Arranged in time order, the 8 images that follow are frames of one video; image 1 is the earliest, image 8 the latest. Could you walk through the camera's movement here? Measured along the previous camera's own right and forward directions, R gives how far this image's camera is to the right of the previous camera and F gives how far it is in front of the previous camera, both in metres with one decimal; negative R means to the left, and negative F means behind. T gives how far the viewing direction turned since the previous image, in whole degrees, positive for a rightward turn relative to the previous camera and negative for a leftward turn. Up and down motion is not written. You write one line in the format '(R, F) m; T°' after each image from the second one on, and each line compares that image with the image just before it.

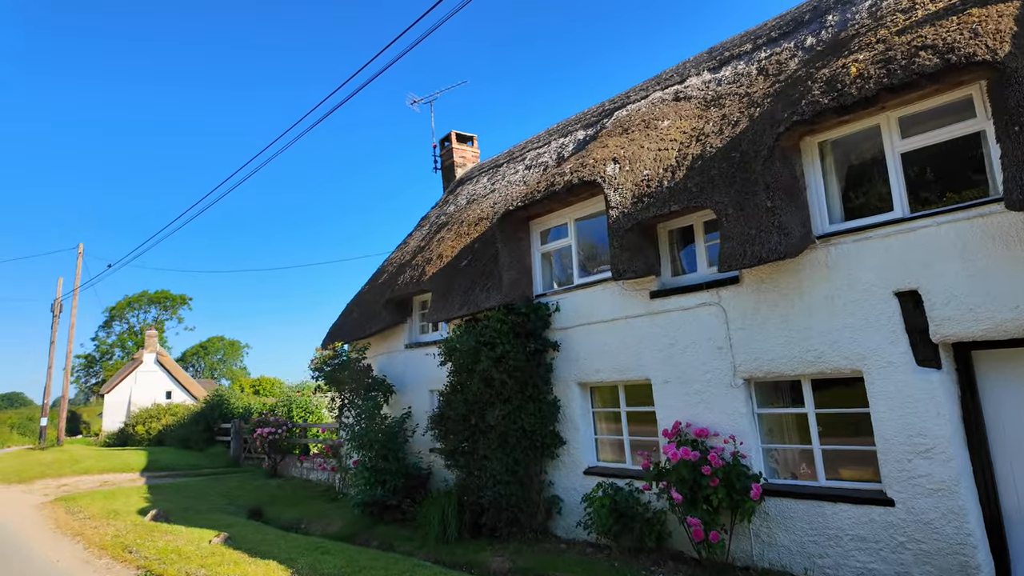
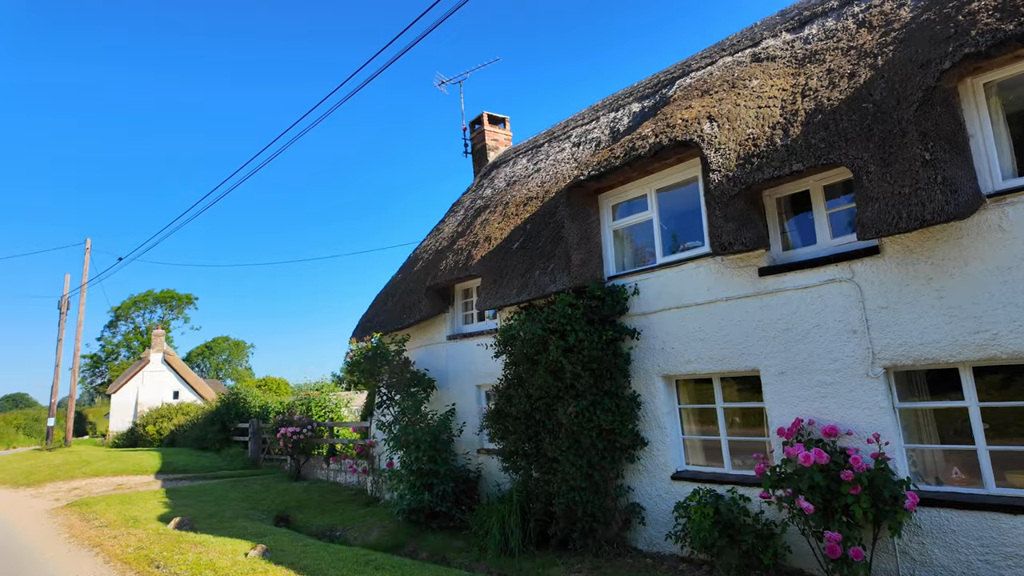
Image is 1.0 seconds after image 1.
(-0.8, +0.8) m; 0°
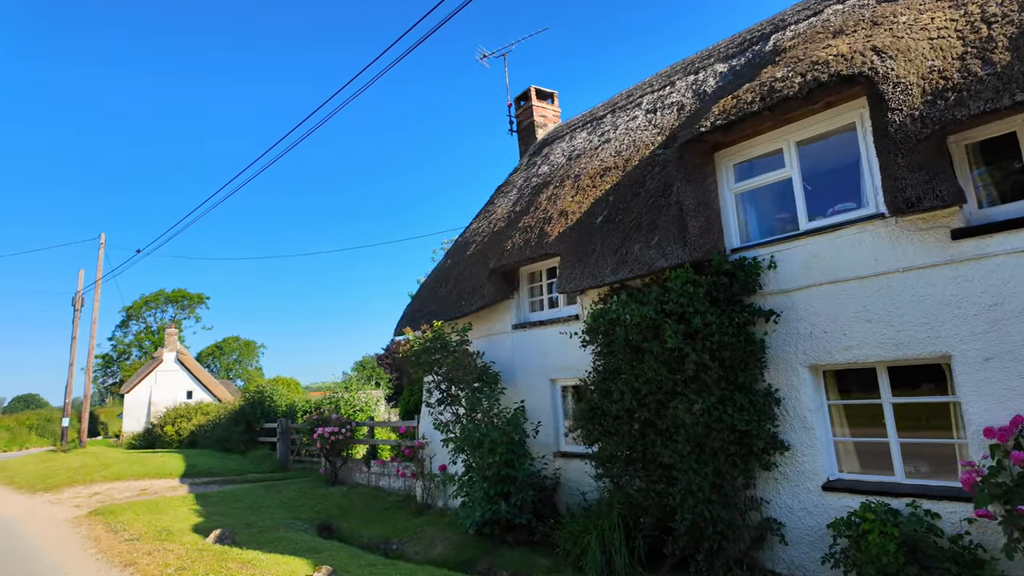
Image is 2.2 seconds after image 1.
(-0.9, +1.0) m; -1°
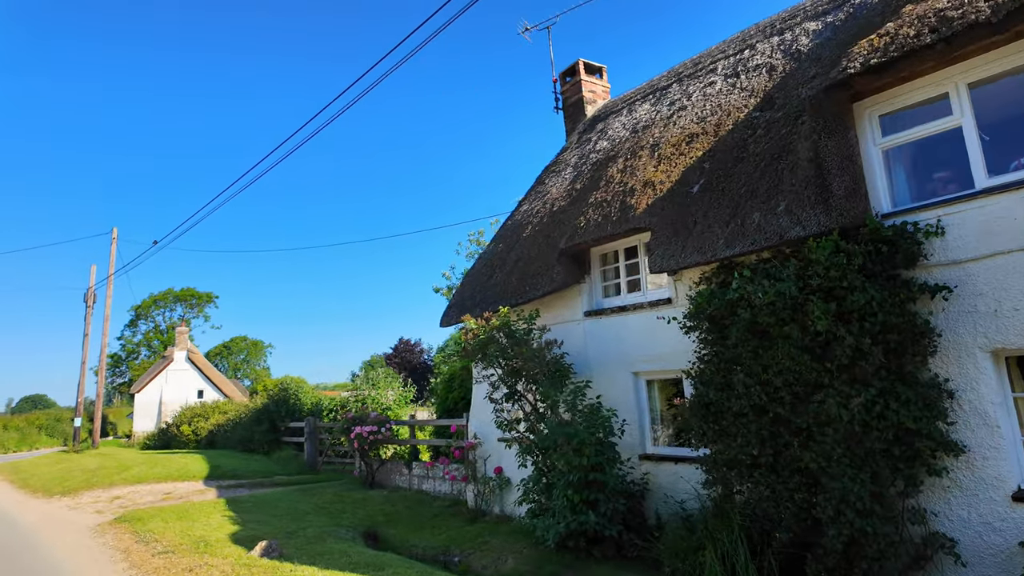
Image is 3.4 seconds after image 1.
(-0.8, +0.8) m; 0°
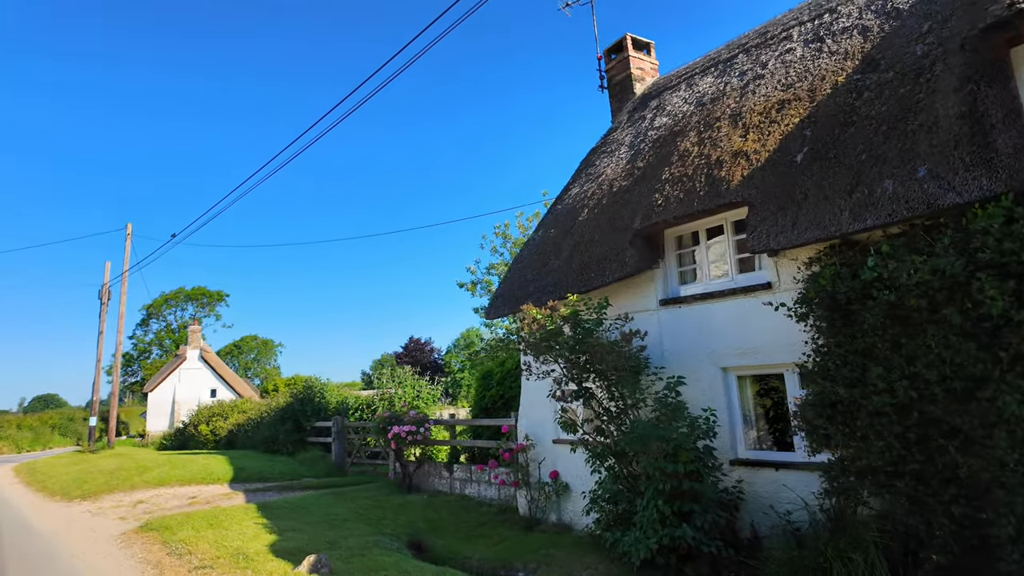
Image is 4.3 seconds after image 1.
(-0.7, +0.7) m; -1°
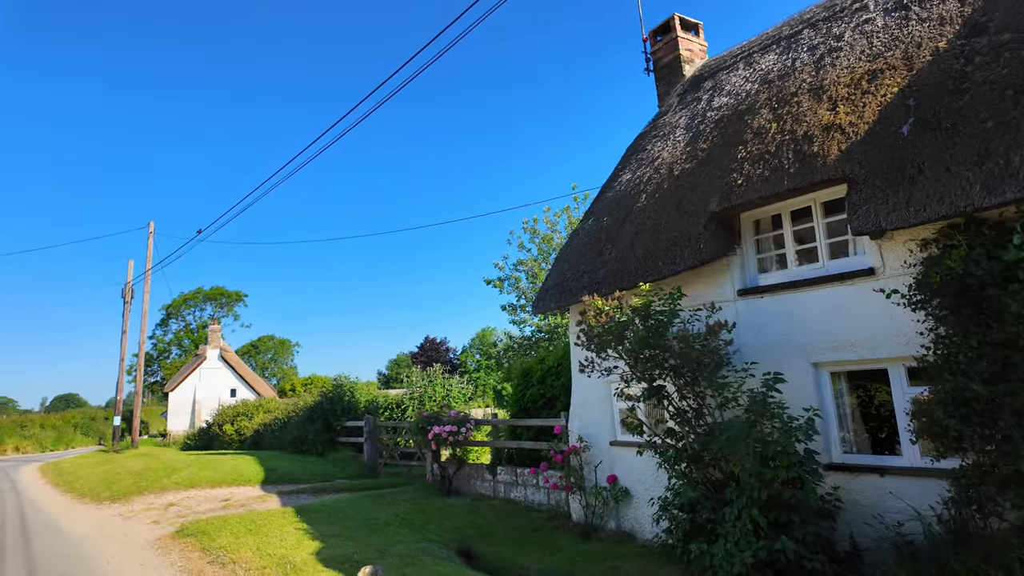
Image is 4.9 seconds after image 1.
(-0.5, +0.5) m; -1°
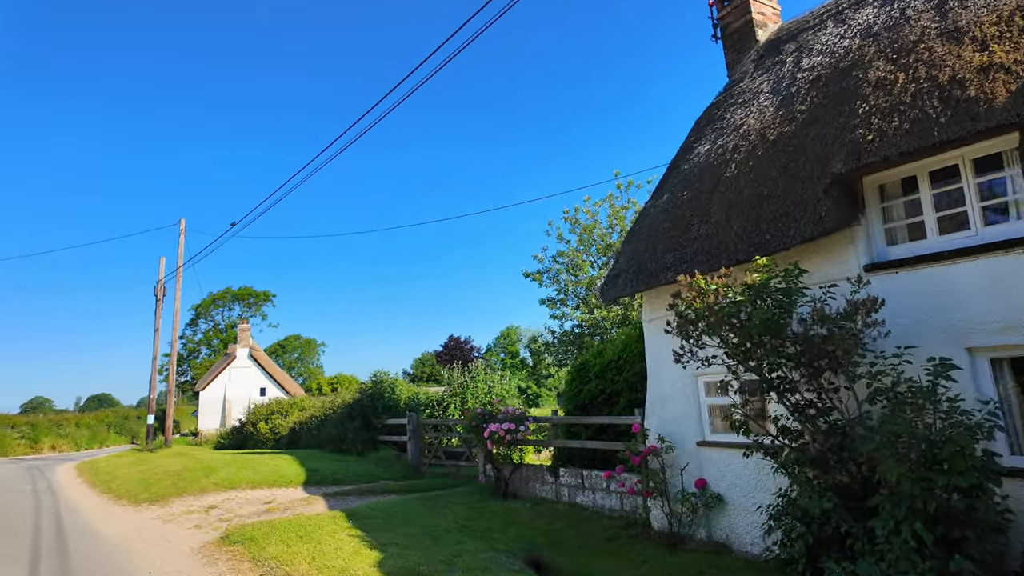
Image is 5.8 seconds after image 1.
(-0.6, +0.7) m; -2°
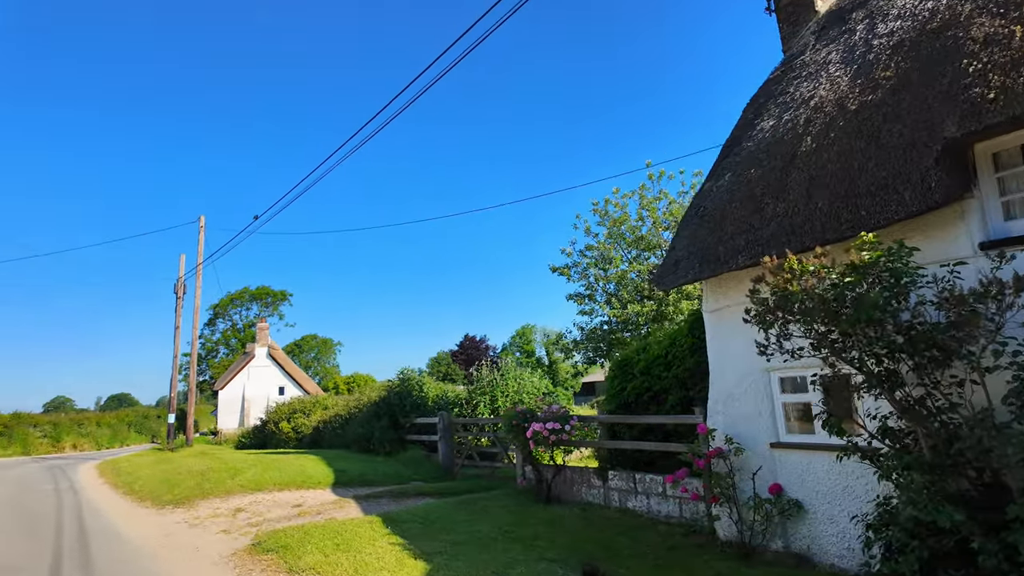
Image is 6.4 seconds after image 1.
(-0.4, +0.5) m; -1°
